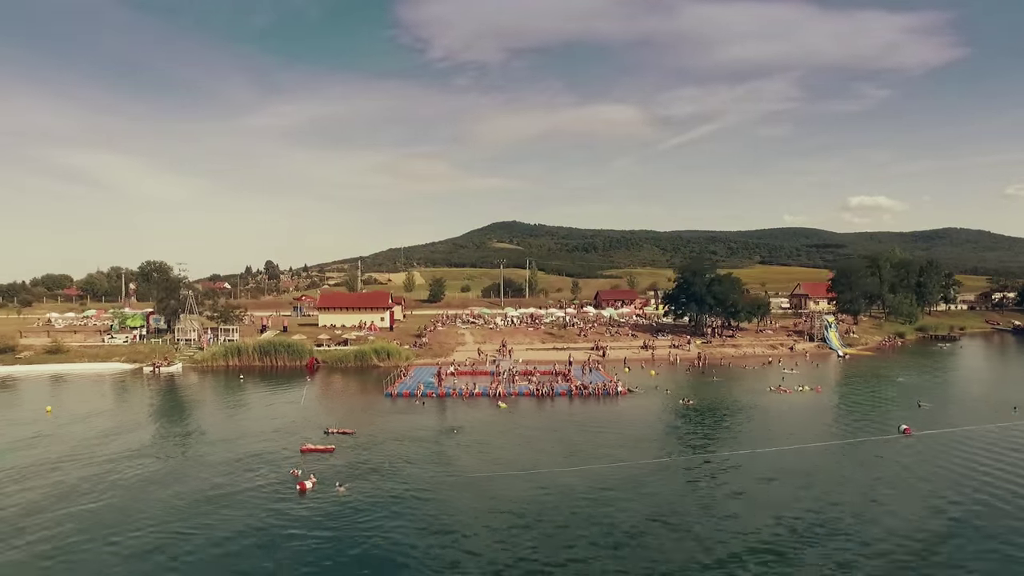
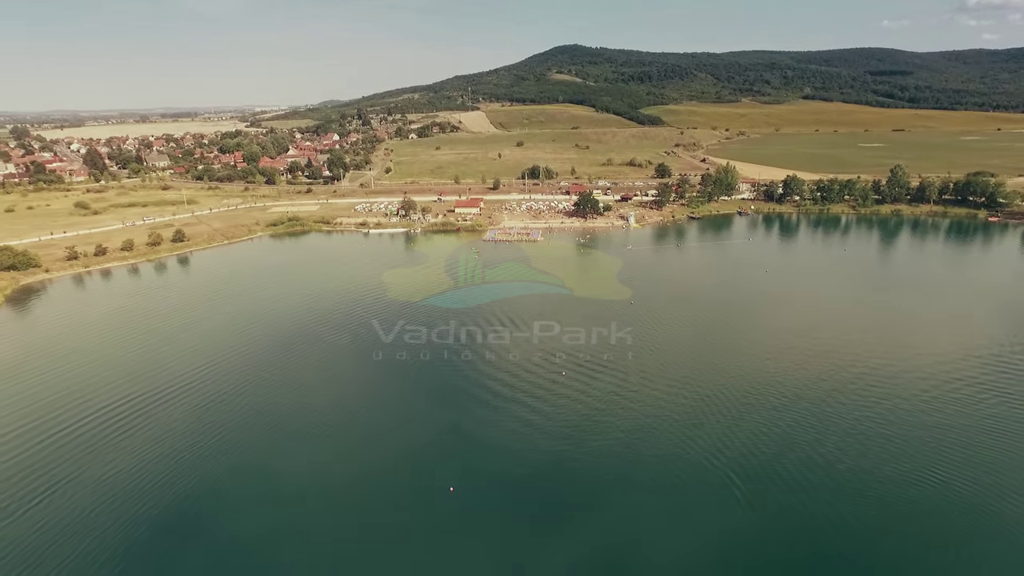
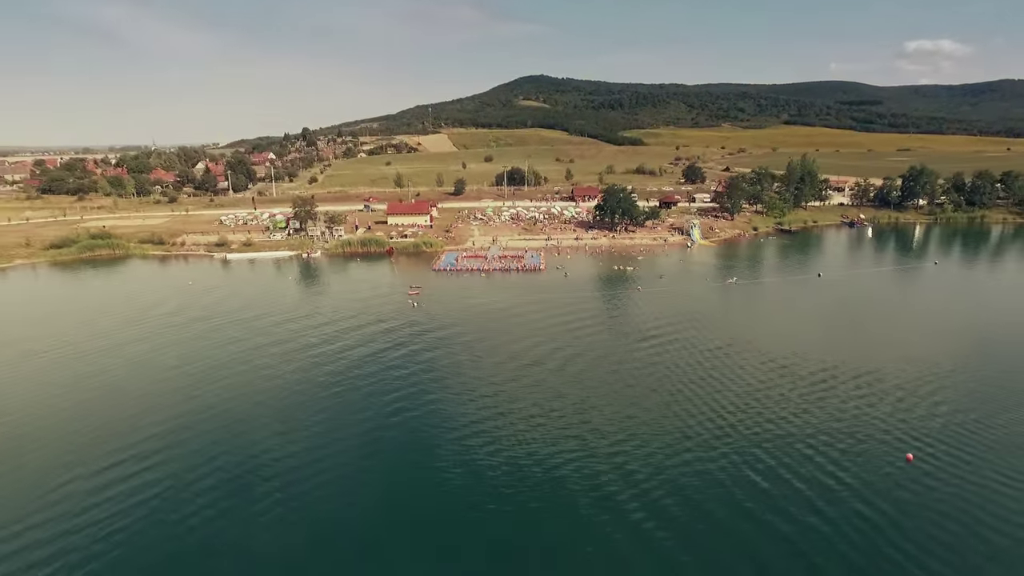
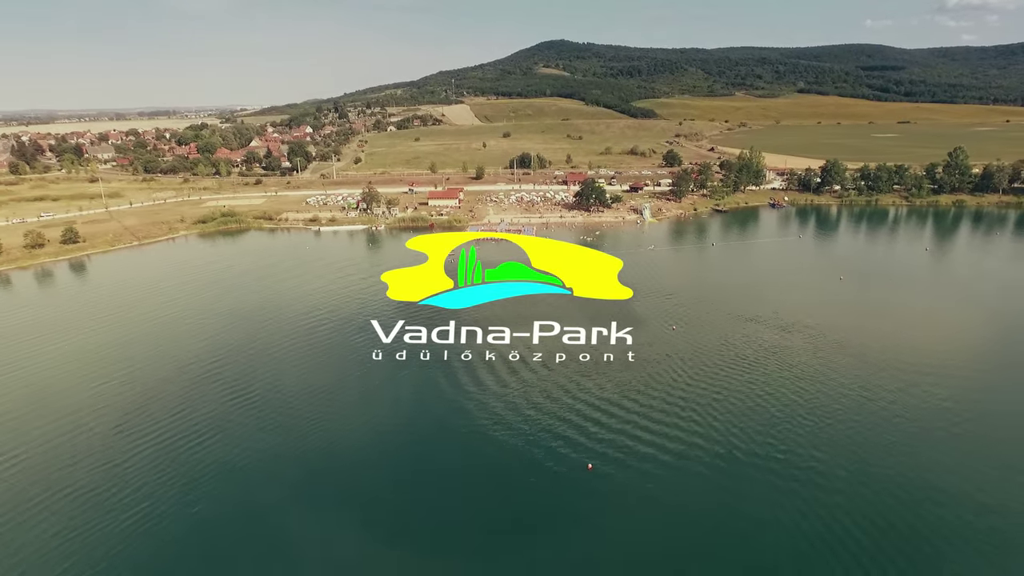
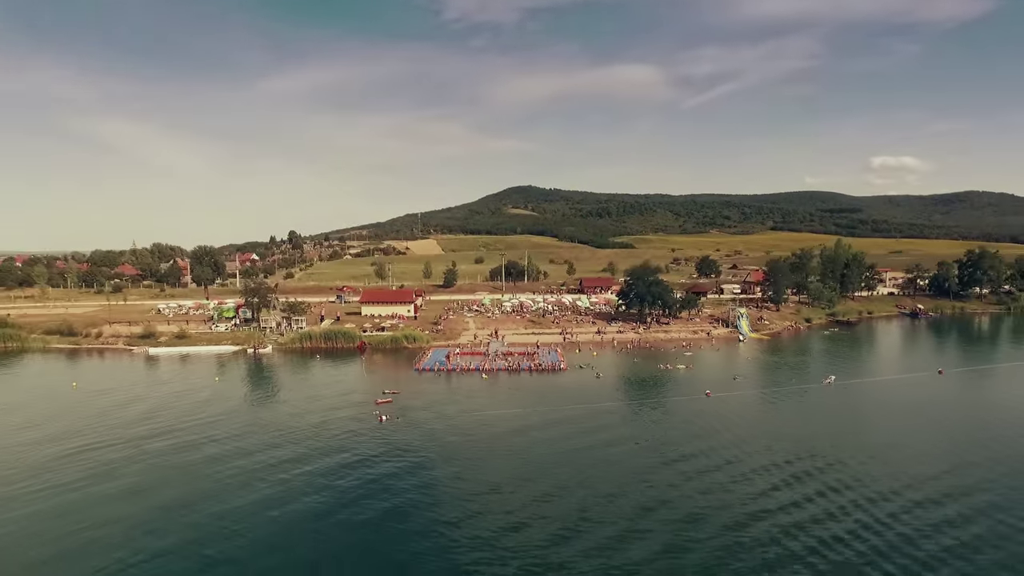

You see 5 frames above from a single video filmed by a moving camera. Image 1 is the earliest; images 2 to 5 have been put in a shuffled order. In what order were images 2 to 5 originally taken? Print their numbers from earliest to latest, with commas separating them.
5, 3, 4, 2
